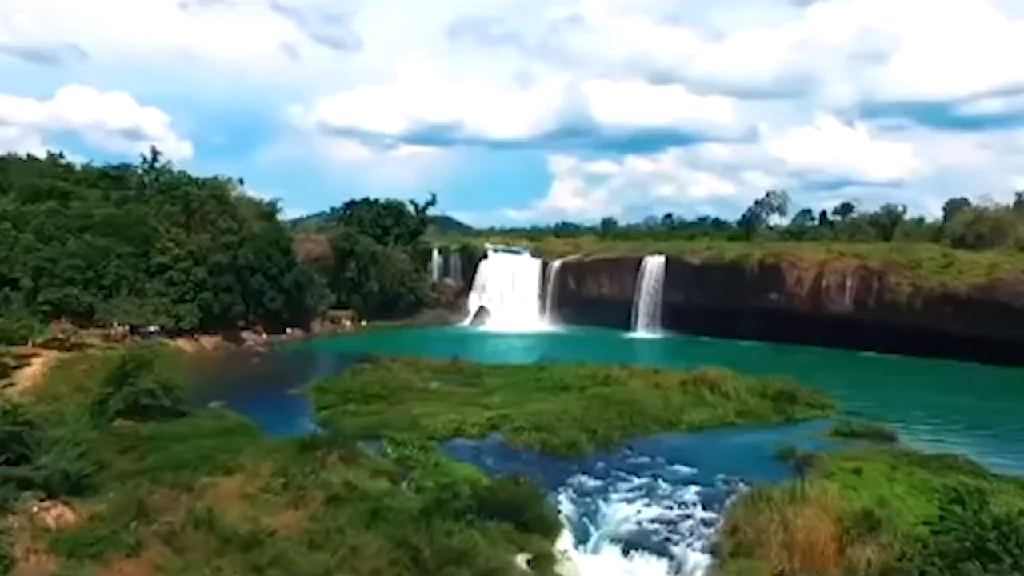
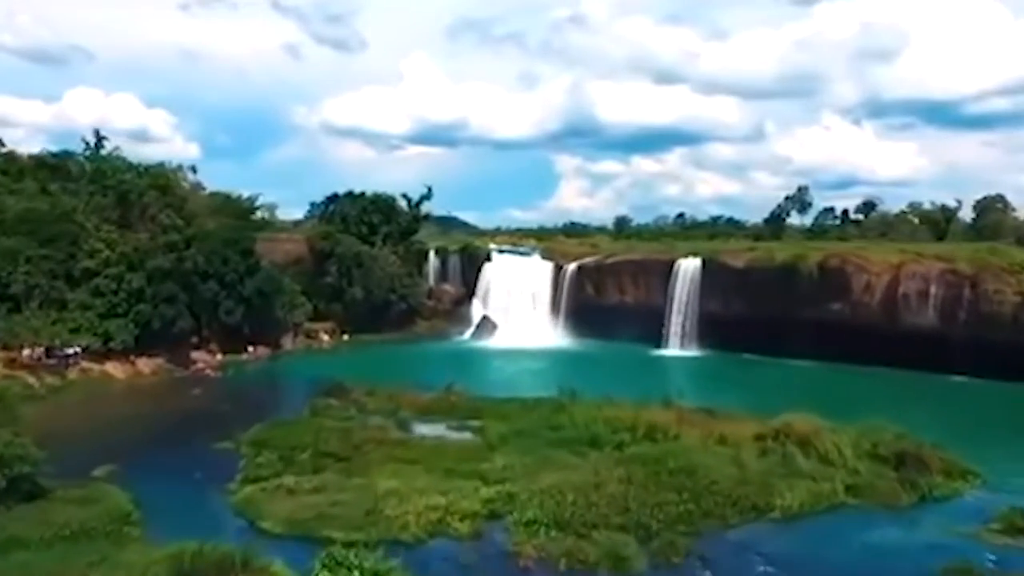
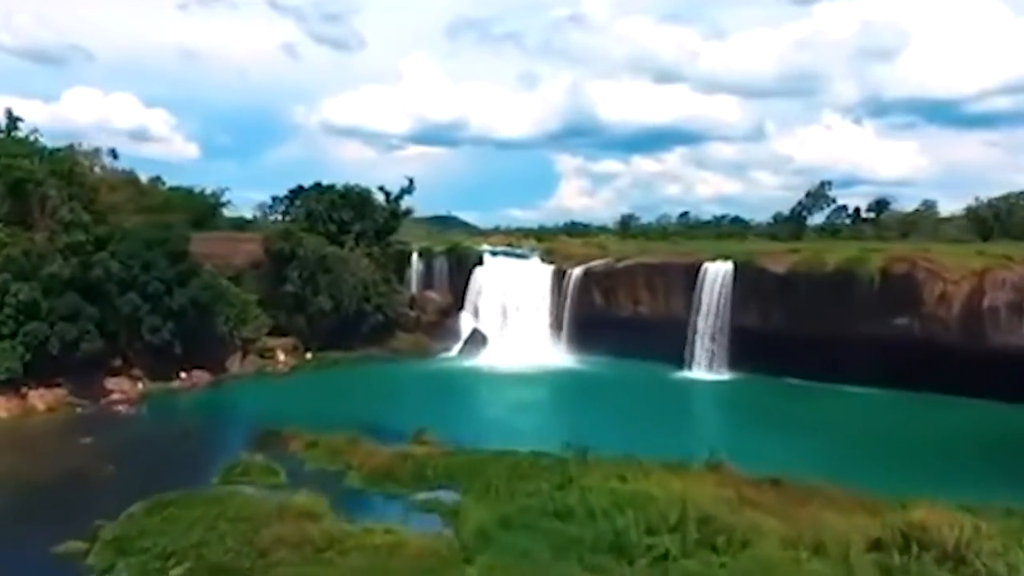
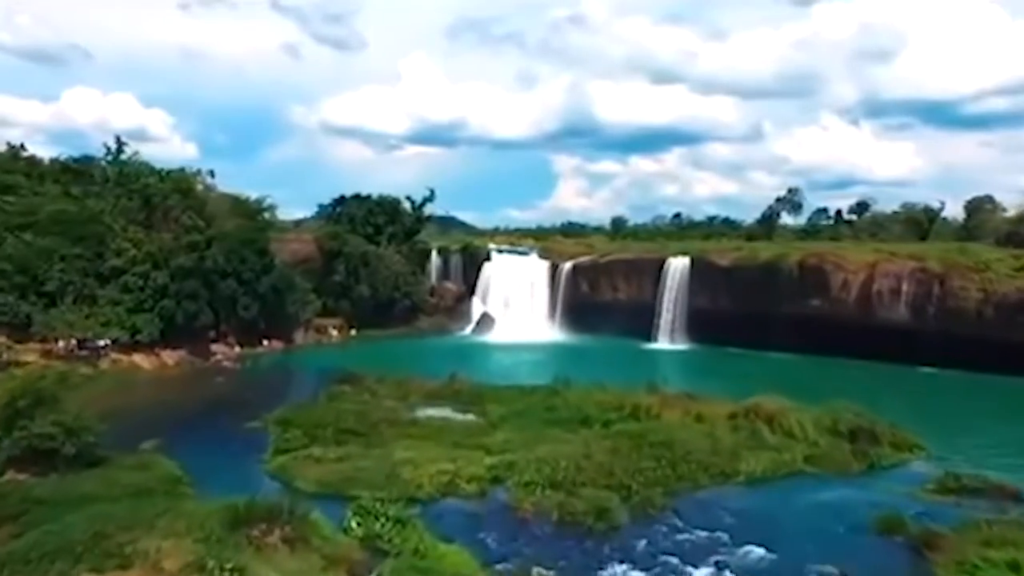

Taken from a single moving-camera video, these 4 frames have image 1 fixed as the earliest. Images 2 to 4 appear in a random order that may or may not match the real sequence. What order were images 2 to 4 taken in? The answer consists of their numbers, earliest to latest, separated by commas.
4, 2, 3
